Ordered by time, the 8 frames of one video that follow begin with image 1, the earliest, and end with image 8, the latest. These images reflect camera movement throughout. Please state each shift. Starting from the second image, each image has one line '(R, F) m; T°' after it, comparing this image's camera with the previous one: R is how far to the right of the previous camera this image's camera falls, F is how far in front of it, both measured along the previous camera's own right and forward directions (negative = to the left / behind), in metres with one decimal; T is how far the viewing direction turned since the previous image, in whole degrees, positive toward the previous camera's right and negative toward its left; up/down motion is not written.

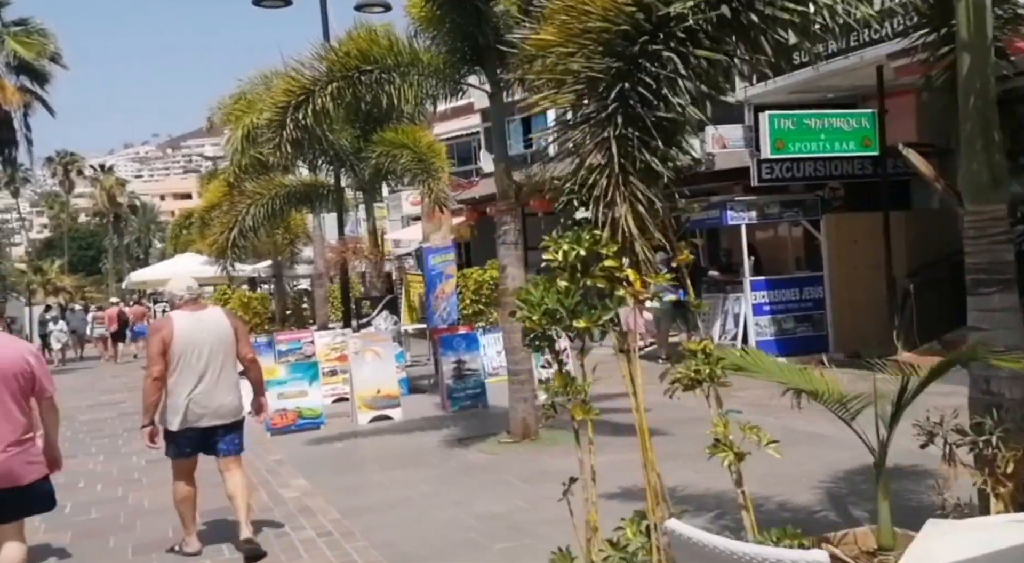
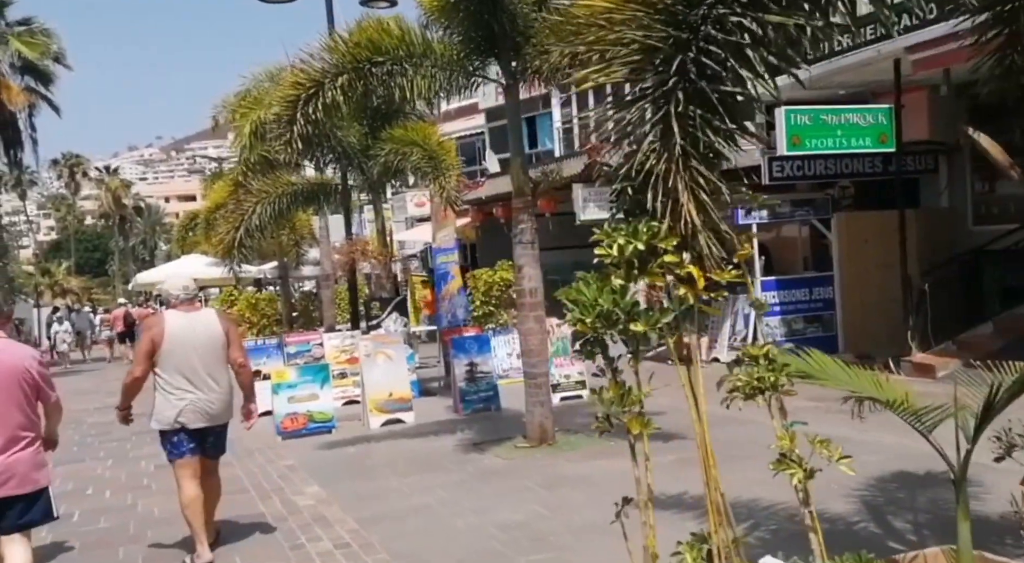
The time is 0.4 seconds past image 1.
(-0.1, +0.3) m; 0°
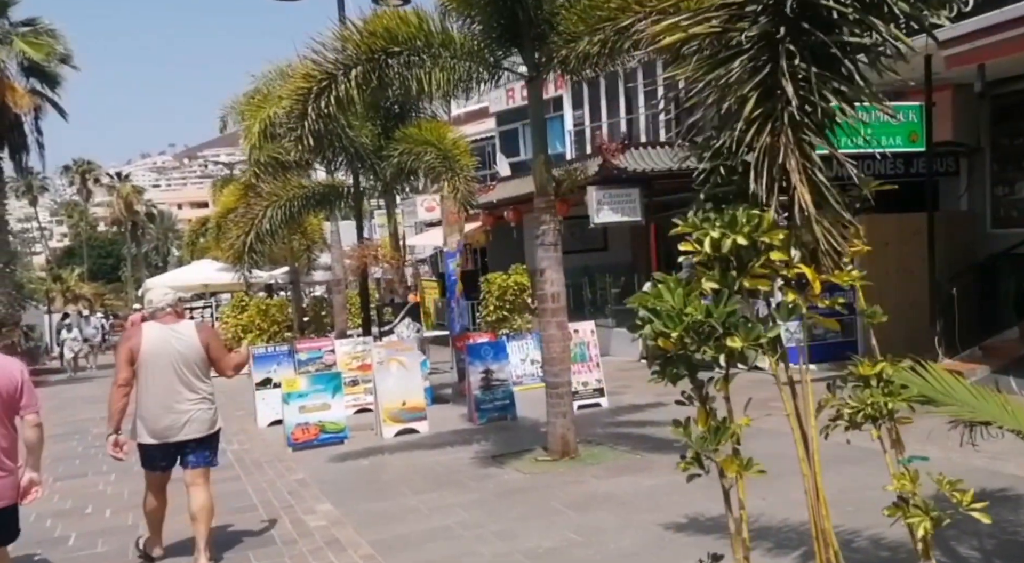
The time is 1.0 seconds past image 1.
(-0.1, +0.5) m; -1°
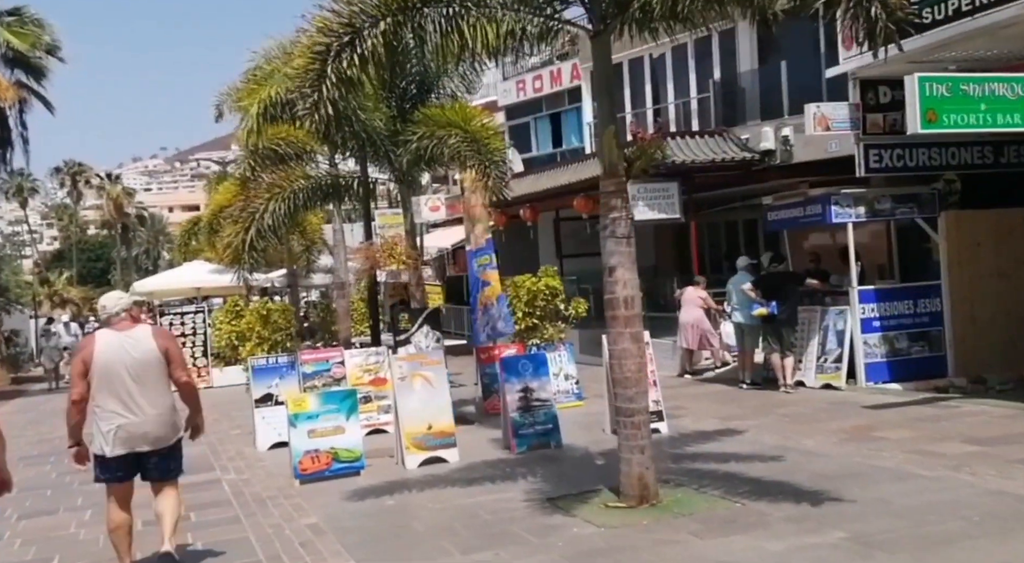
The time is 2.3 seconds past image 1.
(-0.5, +1.8) m; 0°
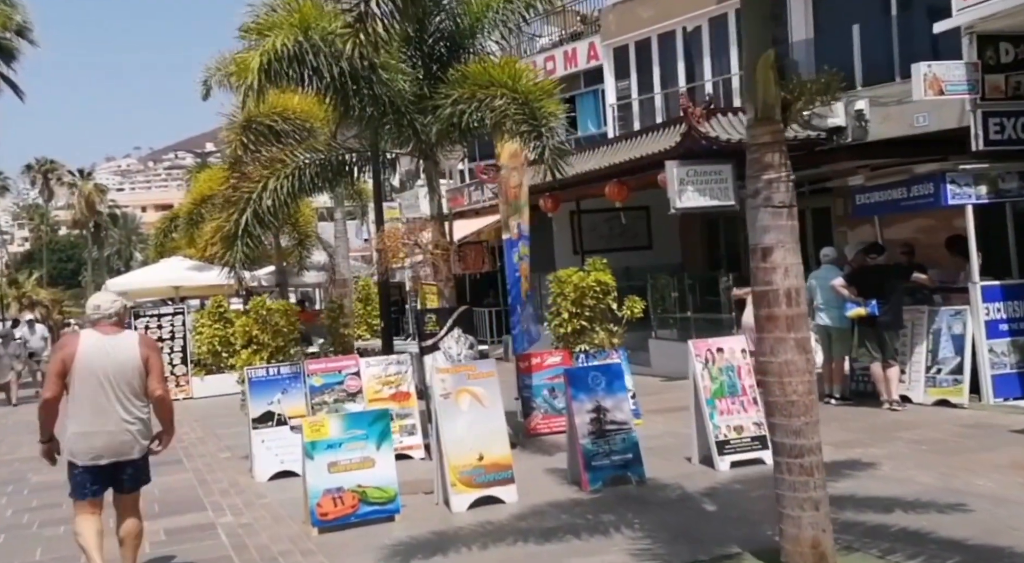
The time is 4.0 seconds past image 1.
(-0.7, +2.2) m; +1°
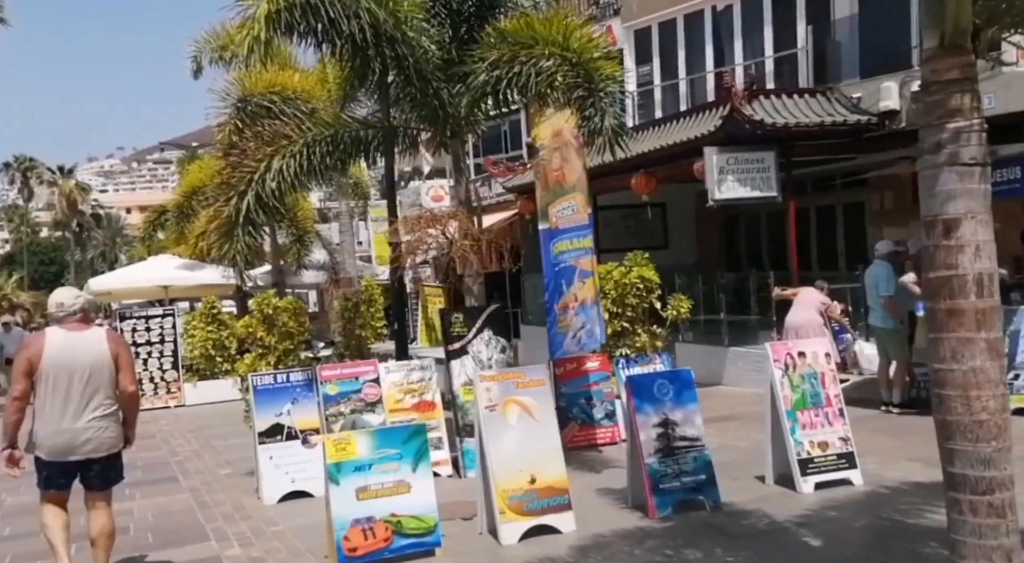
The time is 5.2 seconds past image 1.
(-0.5, +1.2) m; +1°
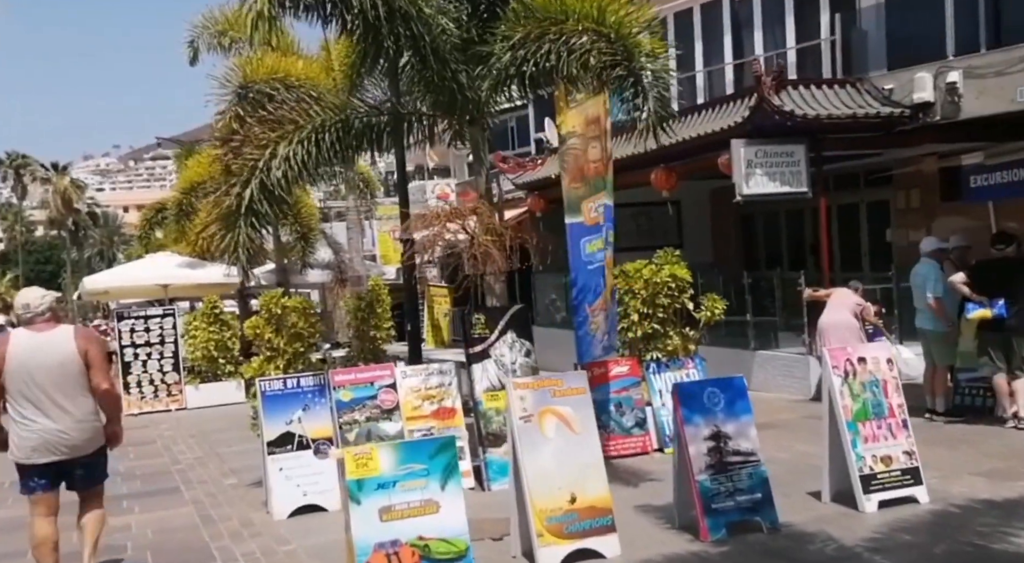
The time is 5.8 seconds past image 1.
(-0.2, +0.7) m; 0°
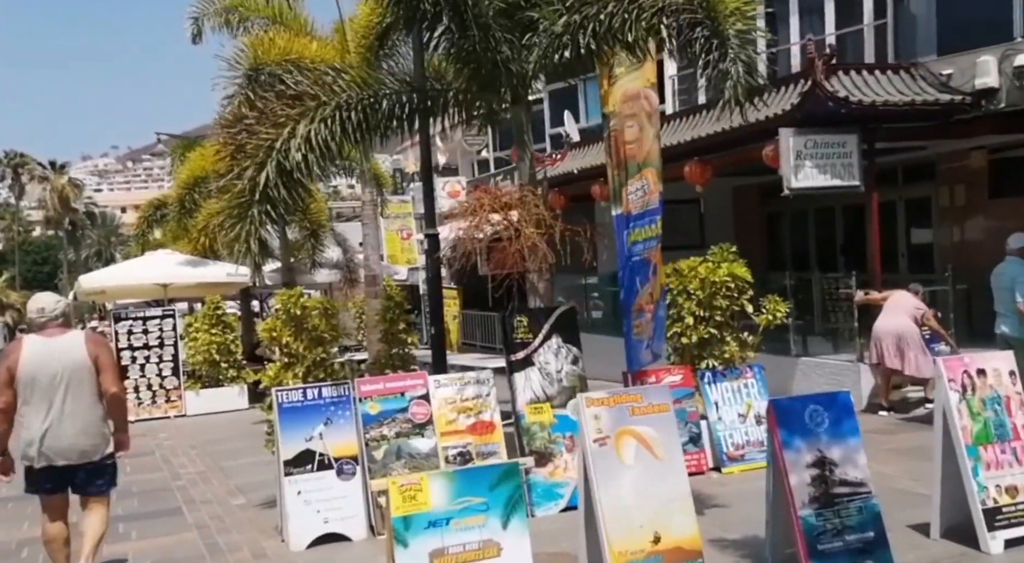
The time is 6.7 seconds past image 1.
(-0.4, +1.0) m; 0°
